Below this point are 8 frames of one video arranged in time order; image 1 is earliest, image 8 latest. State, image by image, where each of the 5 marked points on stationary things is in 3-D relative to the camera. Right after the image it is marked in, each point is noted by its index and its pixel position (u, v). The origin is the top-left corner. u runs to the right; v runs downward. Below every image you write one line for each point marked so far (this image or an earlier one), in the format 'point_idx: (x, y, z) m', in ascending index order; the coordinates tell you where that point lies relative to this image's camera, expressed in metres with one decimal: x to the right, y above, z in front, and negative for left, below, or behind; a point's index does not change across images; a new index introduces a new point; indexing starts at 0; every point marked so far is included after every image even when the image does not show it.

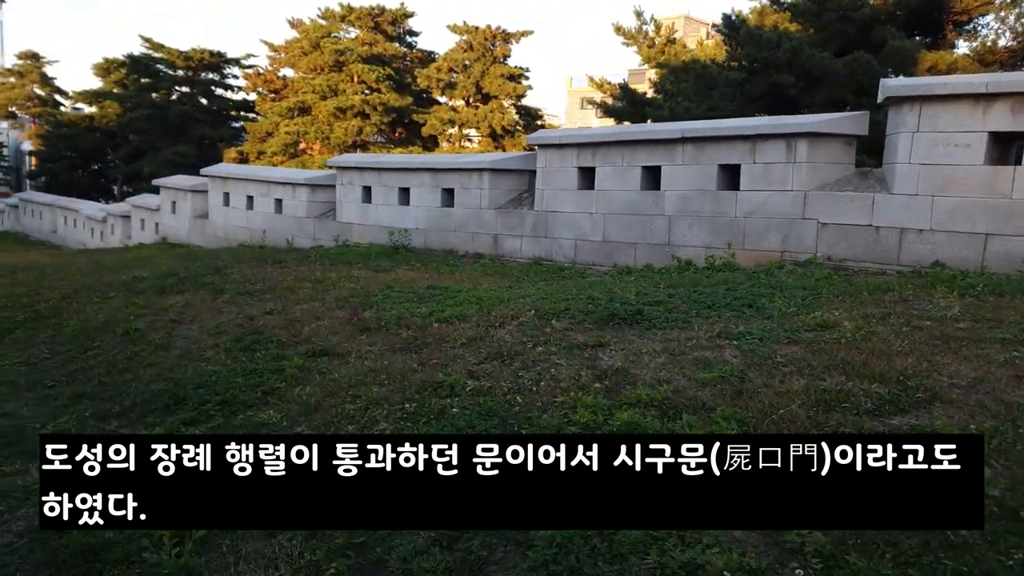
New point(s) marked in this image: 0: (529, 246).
0: (+0.2, +0.5, +9.2) m
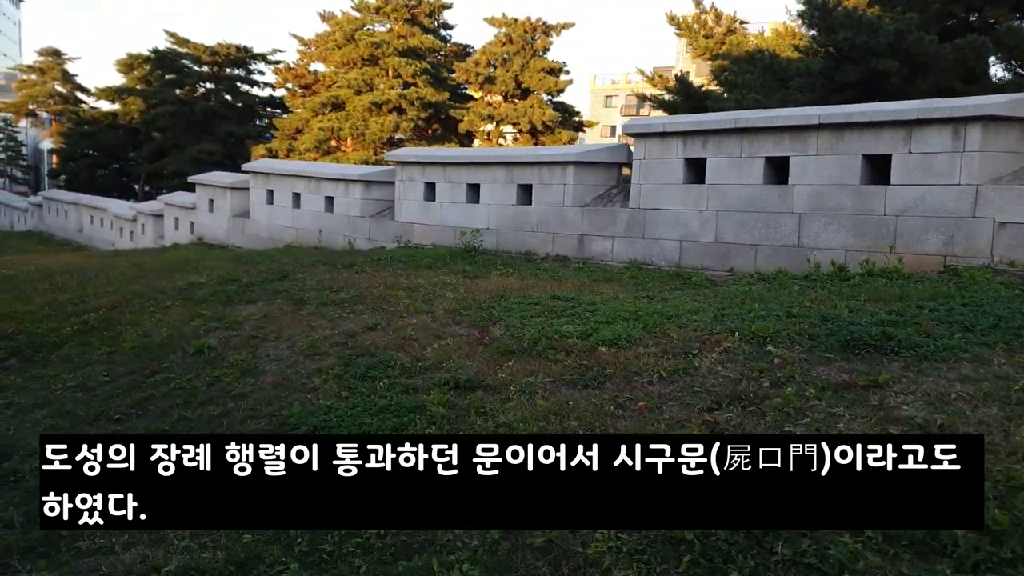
0: (+1.2, +0.4, +8.3) m
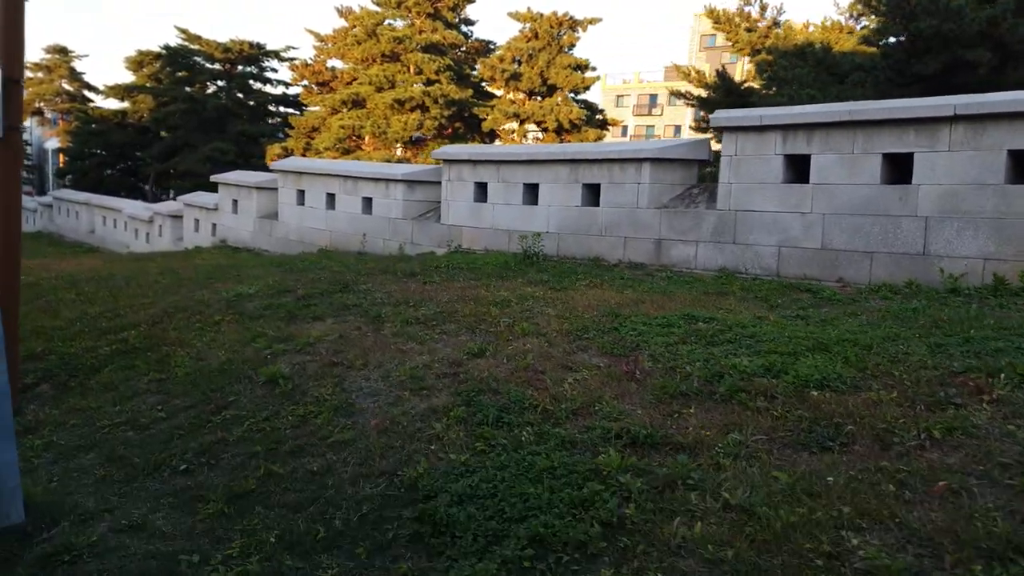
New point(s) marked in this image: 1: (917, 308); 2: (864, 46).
0: (+1.9, +0.3, +7.5) m
1: (+2.4, -0.1, +4.5) m
2: (+7.0, +4.8, +15.3) m
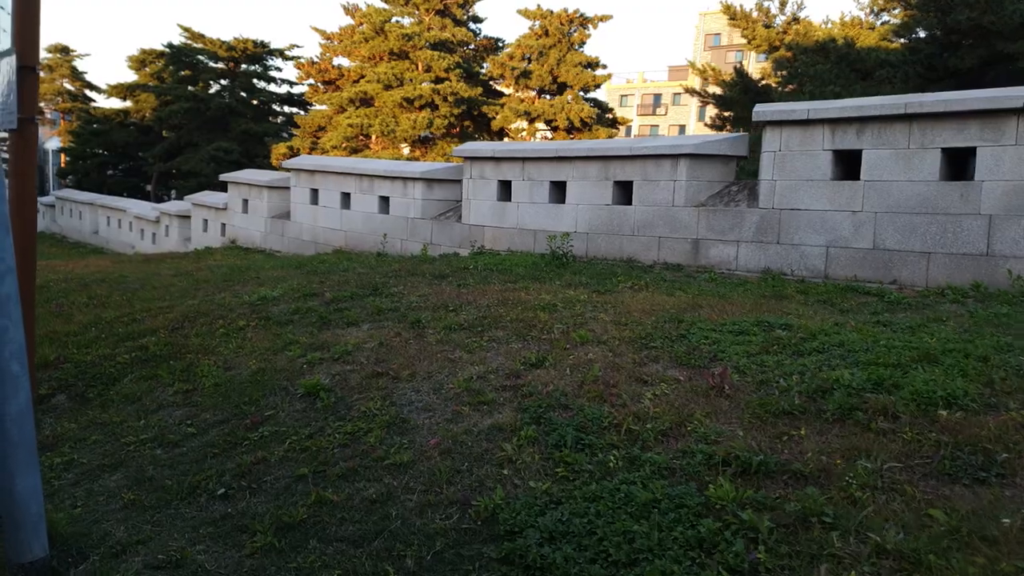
0: (+2.2, +0.3, +7.1) m
1: (+2.7, -0.1, +4.2) m
2: (+7.3, +4.8, +15.0) m
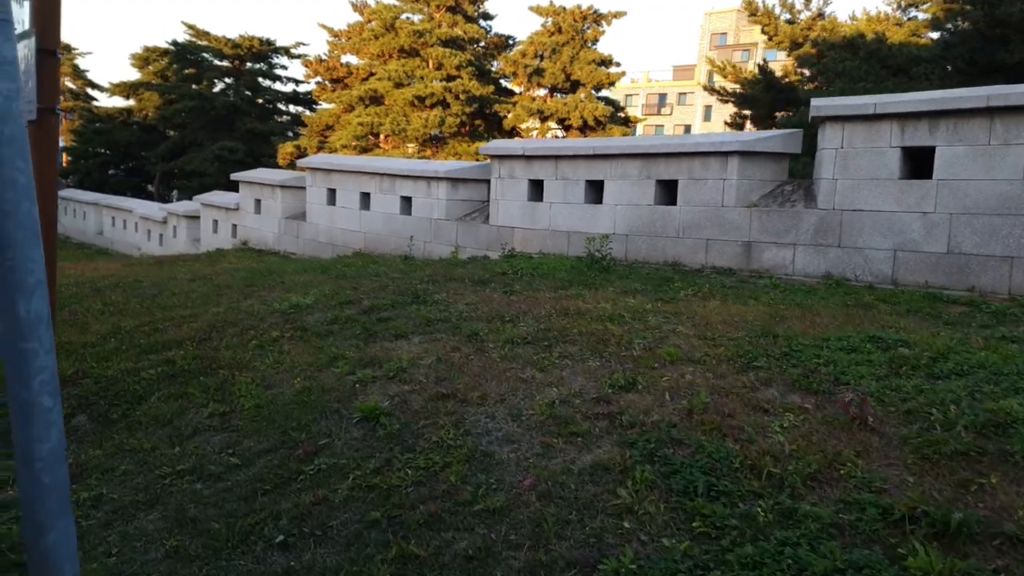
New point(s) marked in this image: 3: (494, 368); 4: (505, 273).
0: (+2.6, +0.3, +6.7) m
1: (+3.0, -0.2, +3.7) m
2: (+7.6, +4.7, +14.5) m
3: (-0.1, -0.4, +3.8) m
4: (-0.1, +0.1, +6.8) m
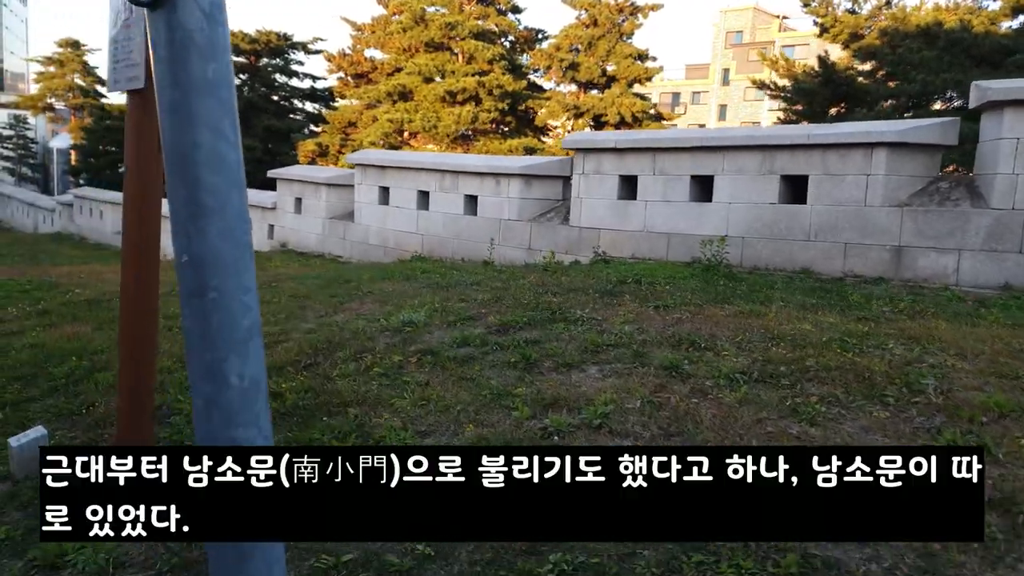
0: (+3.5, +0.2, +5.8) m
1: (+4.0, -0.3, +2.8) m
2: (+8.6, +4.6, +13.6) m
3: (+0.8, -0.5, +2.9) m
4: (+0.9, 0.0, +5.9) m
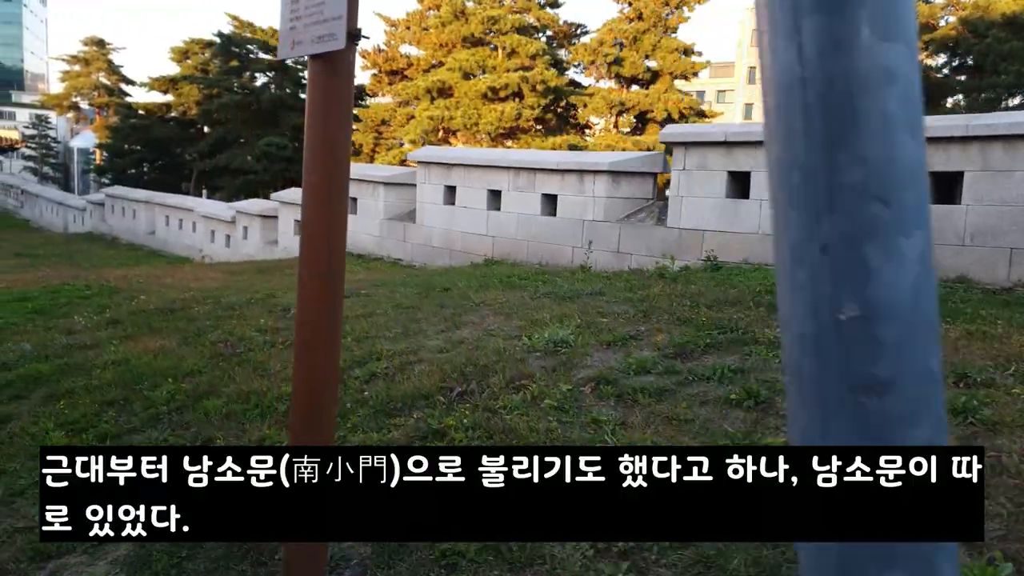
0: (+4.4, +0.1, +5.1) m
1: (+4.8, -0.4, +2.1) m
2: (+9.6, +4.5, +12.8) m
3: (+1.7, -0.5, +2.2) m
4: (+1.8, 0.0, +5.2) m
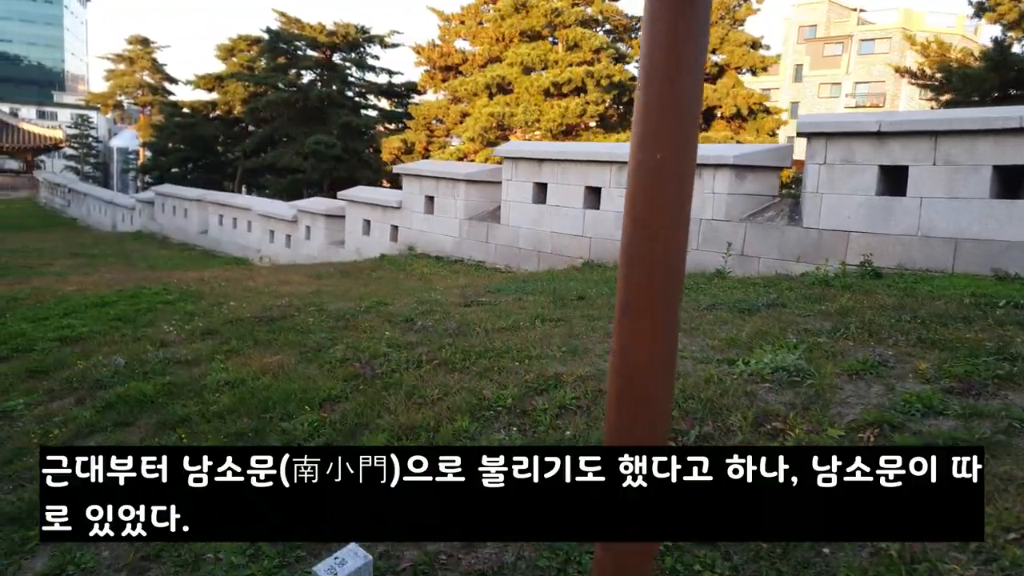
0: (+5.4, 0.0, +4.1) m
1: (+5.7, -0.5, +1.1) m
2: (+10.9, +4.4, +11.7) m
3: (+2.6, -0.6, +1.4) m
4: (+2.8, -0.1, +4.3) m
